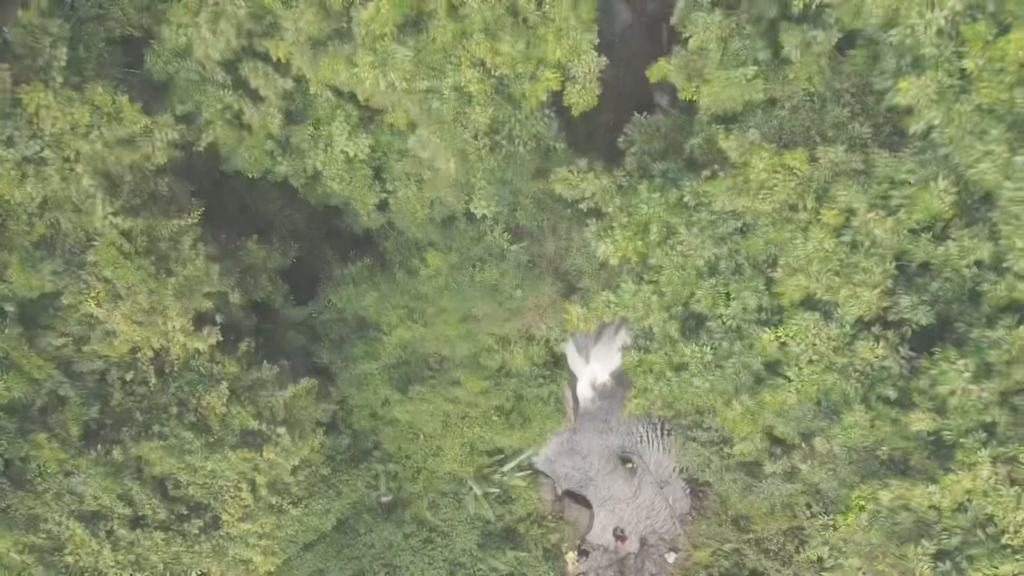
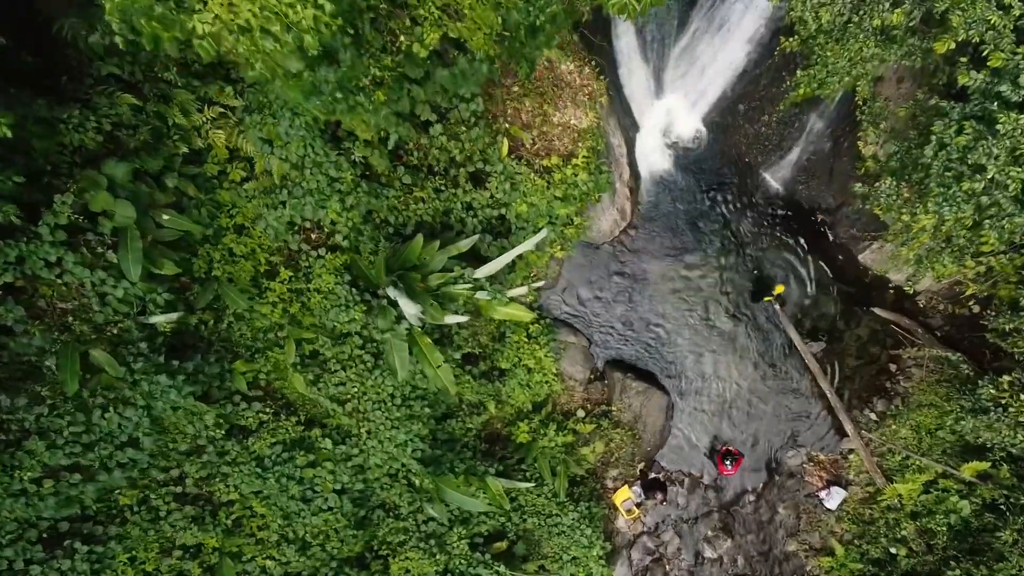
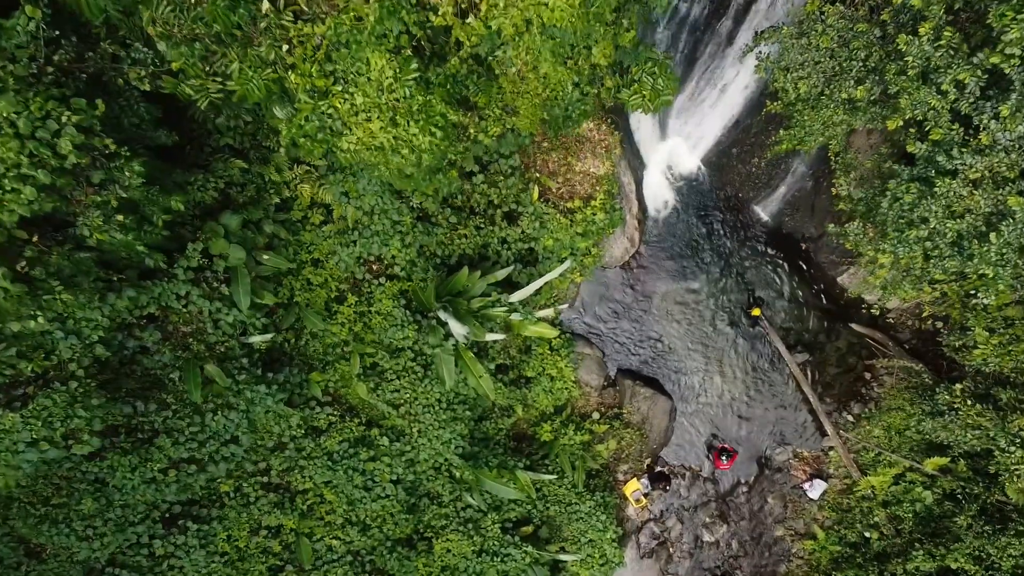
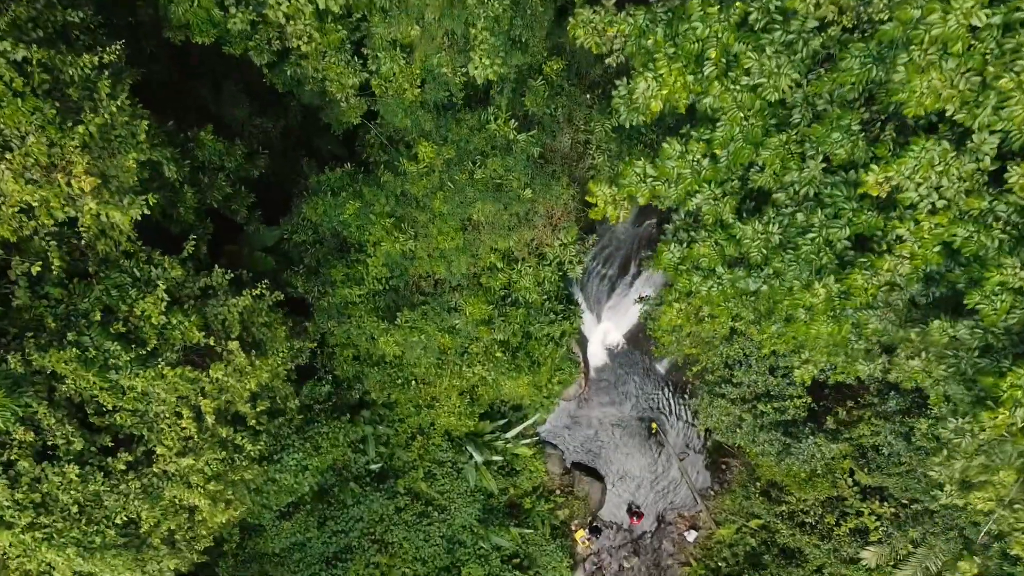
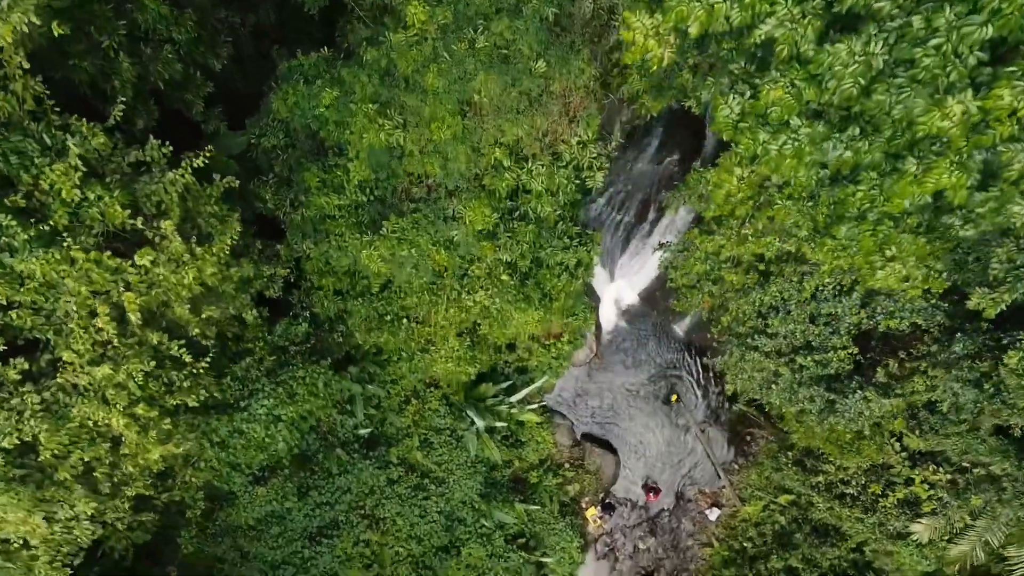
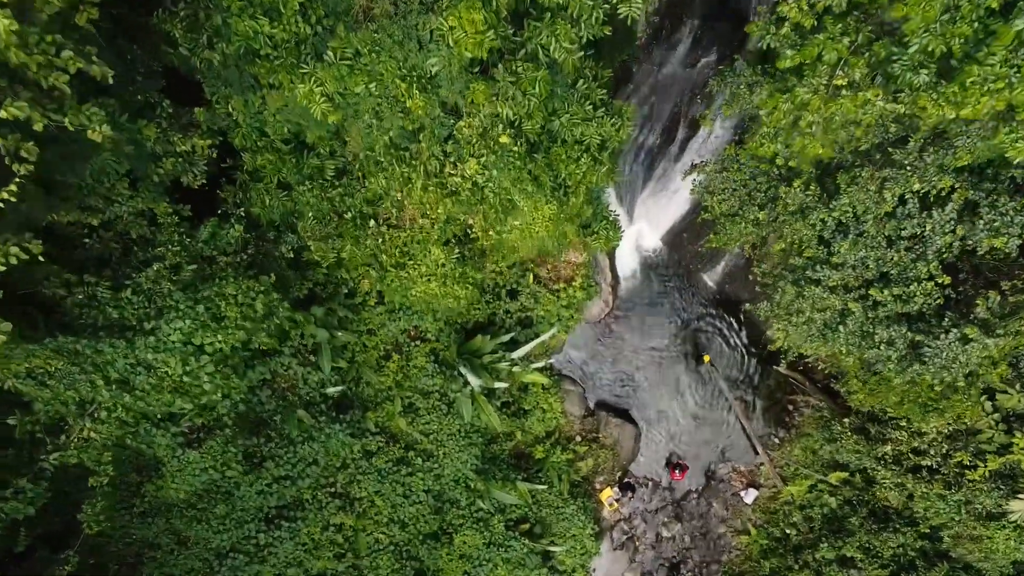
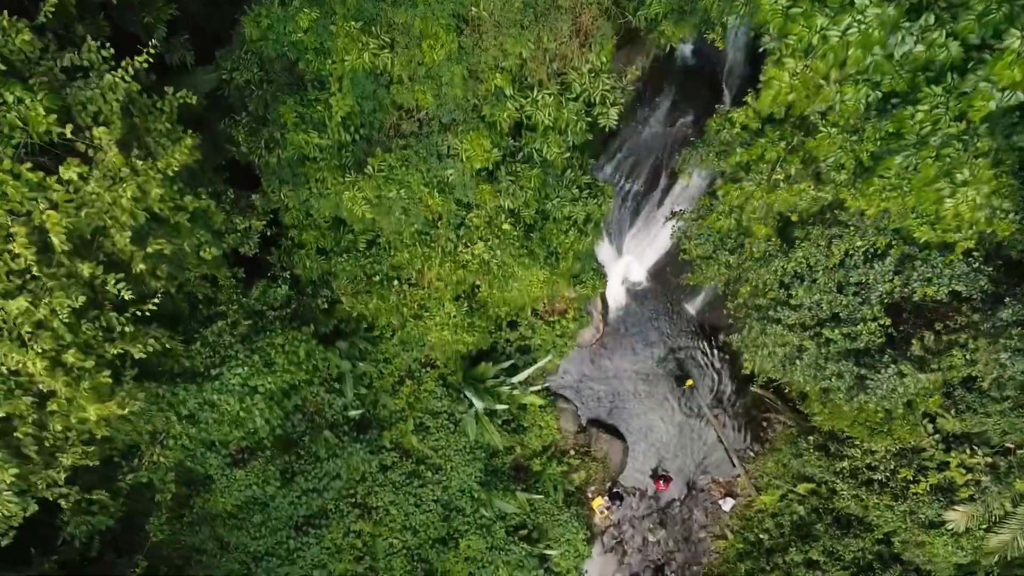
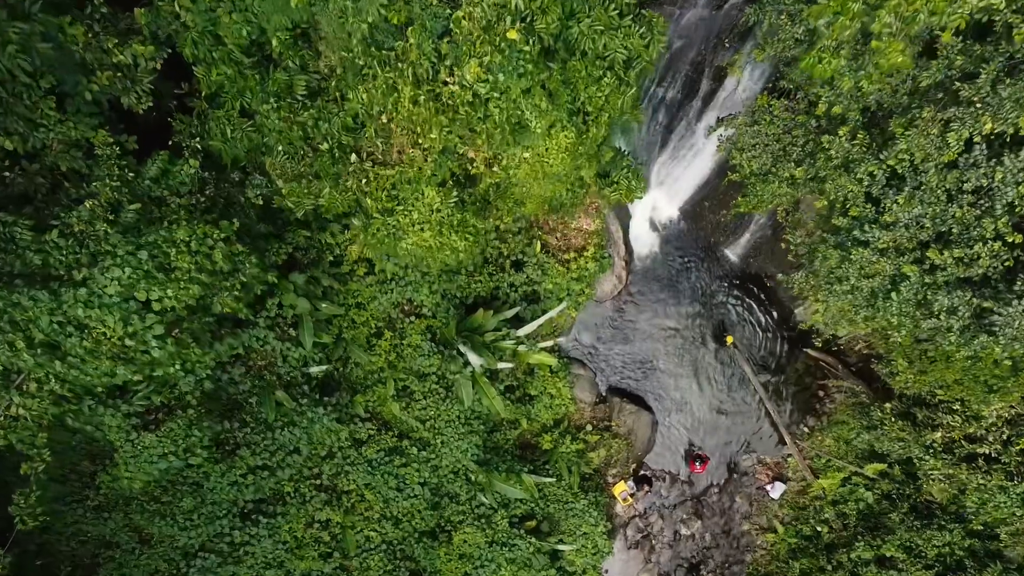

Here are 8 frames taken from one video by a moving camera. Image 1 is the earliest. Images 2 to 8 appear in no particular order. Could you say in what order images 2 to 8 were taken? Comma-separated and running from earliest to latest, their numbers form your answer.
4, 5, 7, 6, 8, 3, 2
